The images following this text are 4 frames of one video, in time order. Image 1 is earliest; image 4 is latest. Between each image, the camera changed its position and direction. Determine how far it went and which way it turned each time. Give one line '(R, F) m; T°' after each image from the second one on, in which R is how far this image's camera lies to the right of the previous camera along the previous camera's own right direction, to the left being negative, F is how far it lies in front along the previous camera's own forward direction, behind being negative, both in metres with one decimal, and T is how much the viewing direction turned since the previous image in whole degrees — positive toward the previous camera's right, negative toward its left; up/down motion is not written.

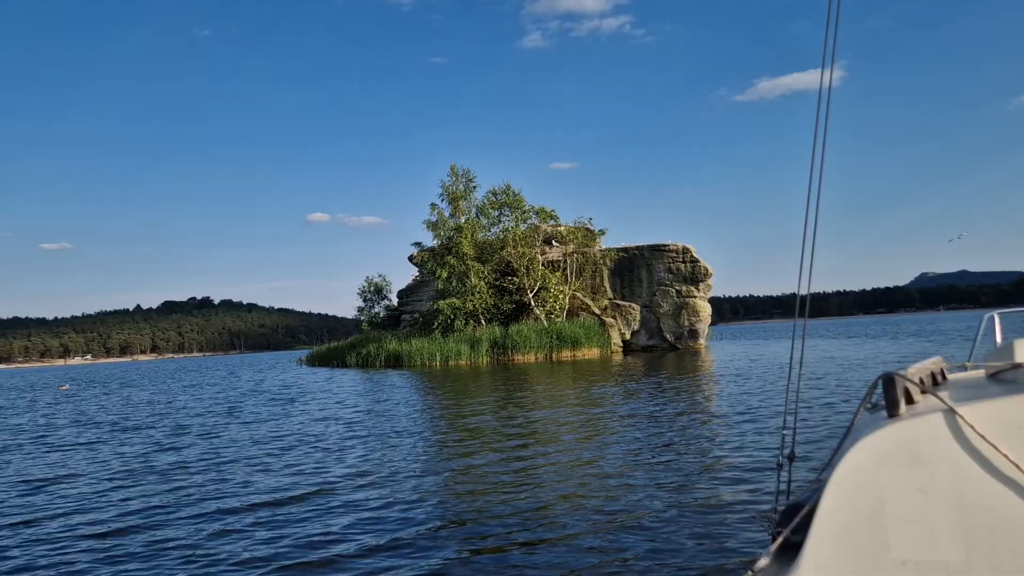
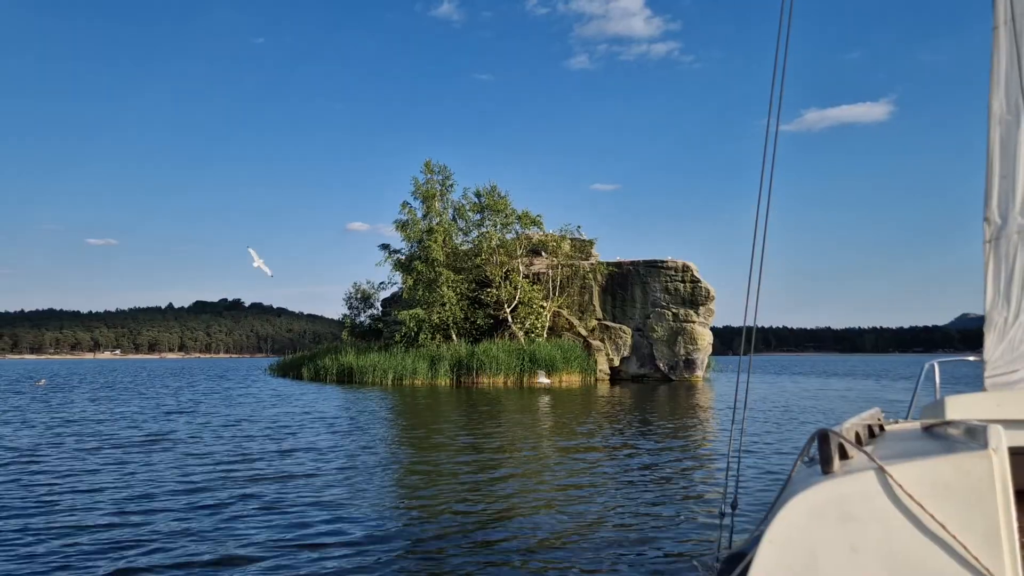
(+0.8, +1.4) m; -3°
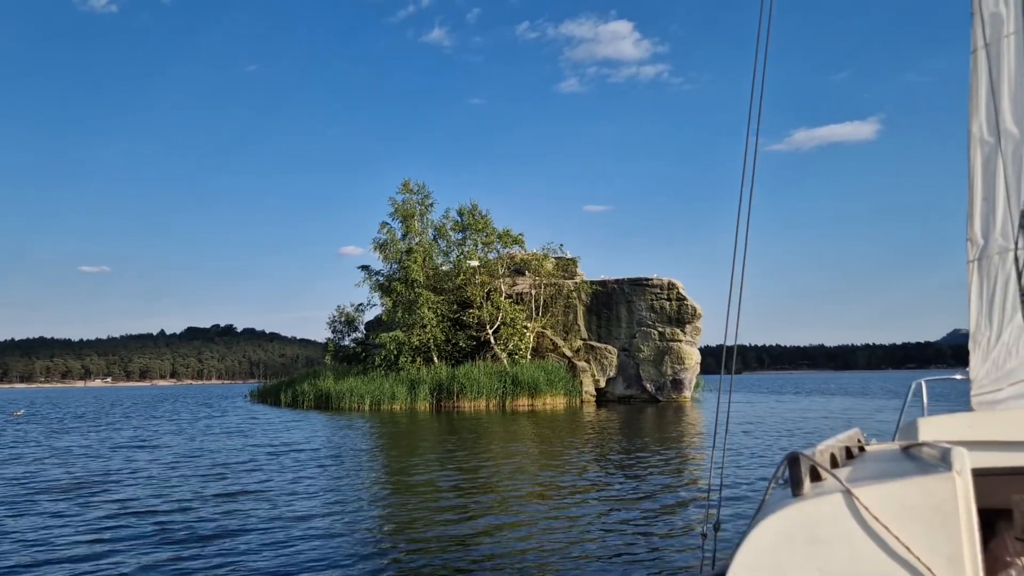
(+0.2, +0.2) m; 0°
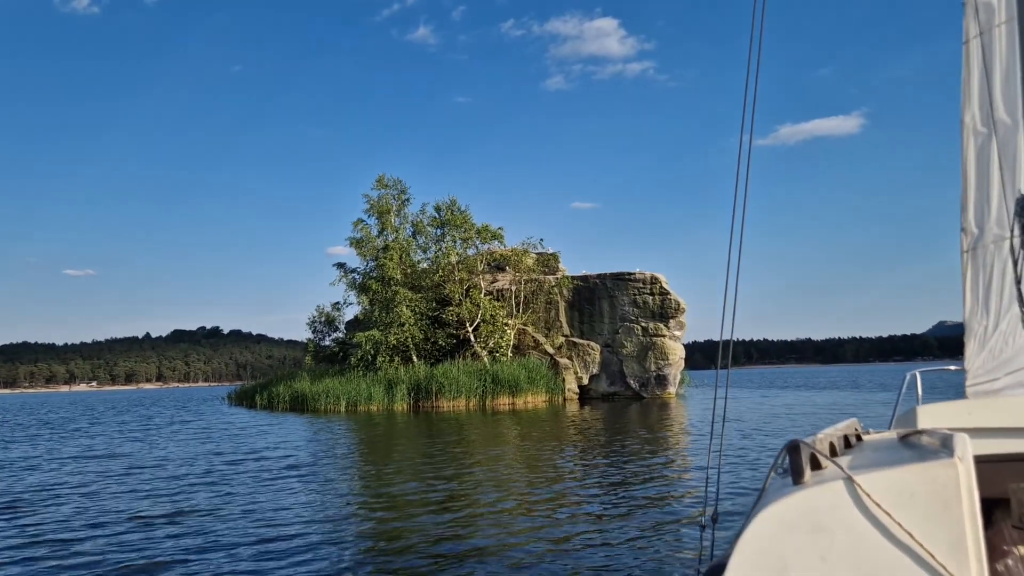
(+0.1, +0.2) m; +1°
